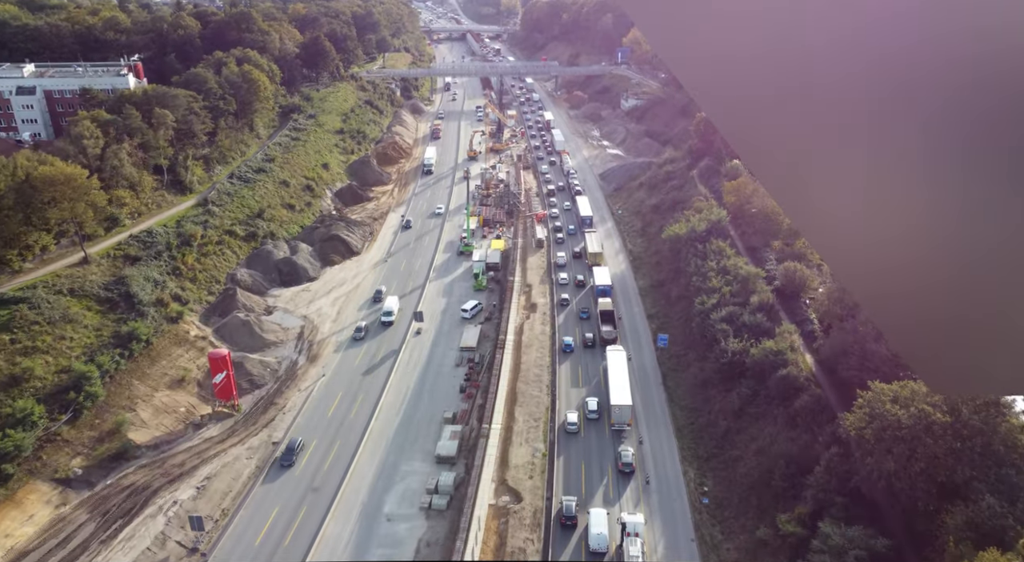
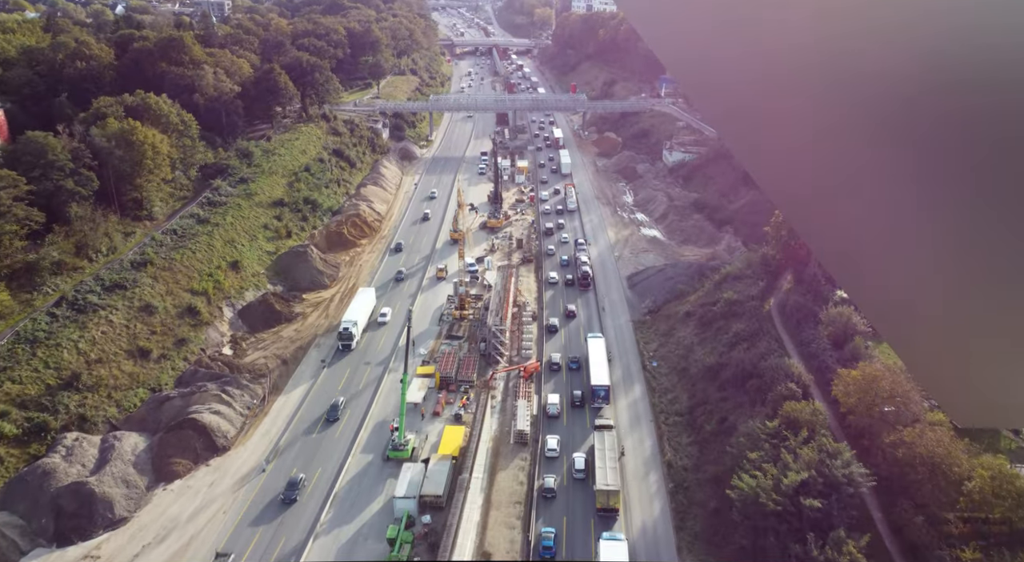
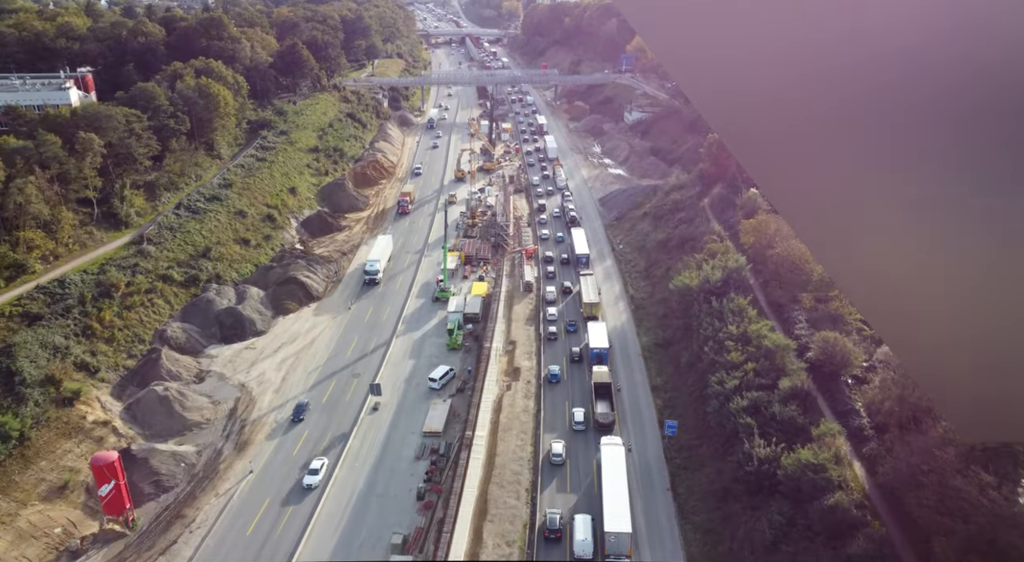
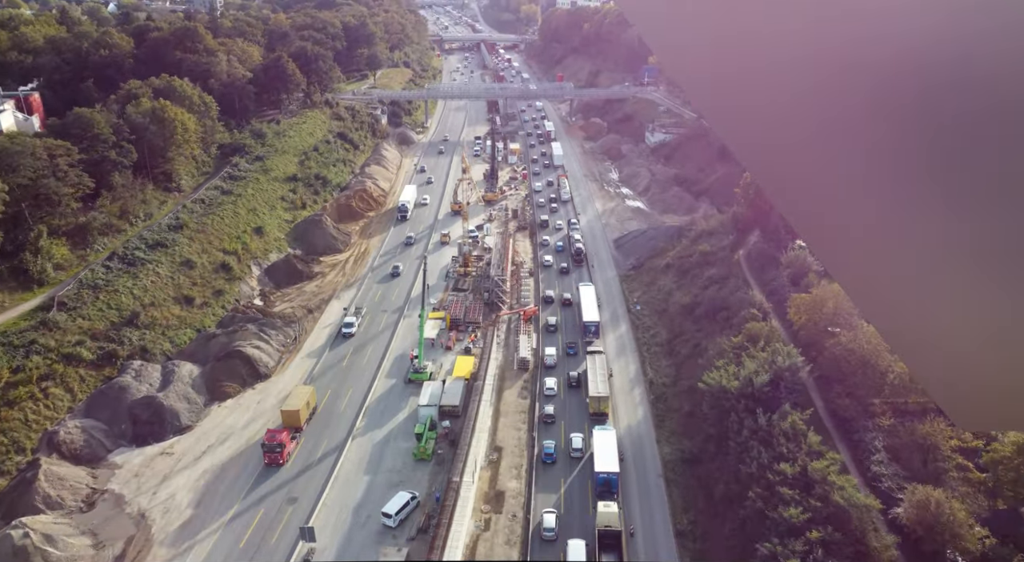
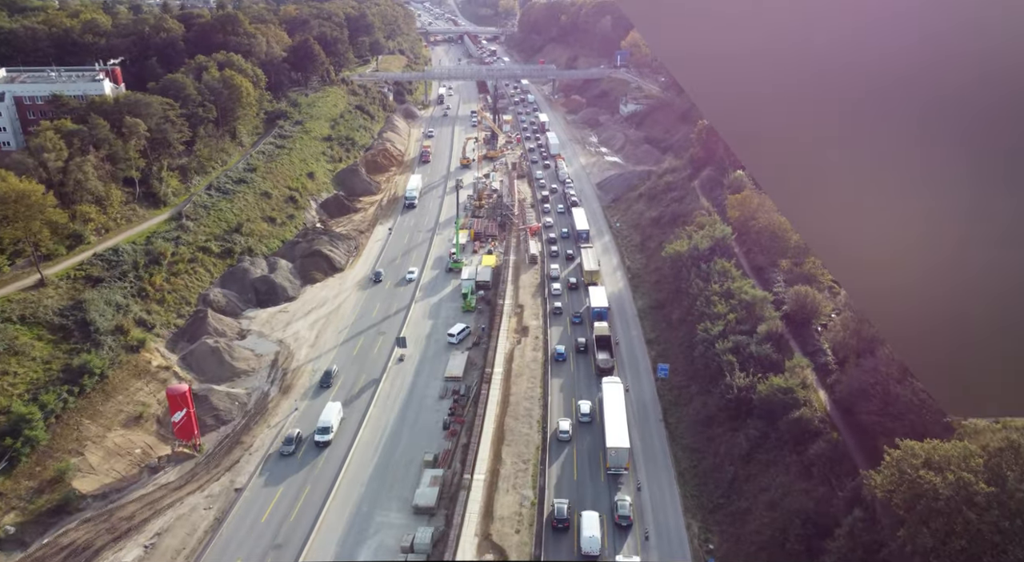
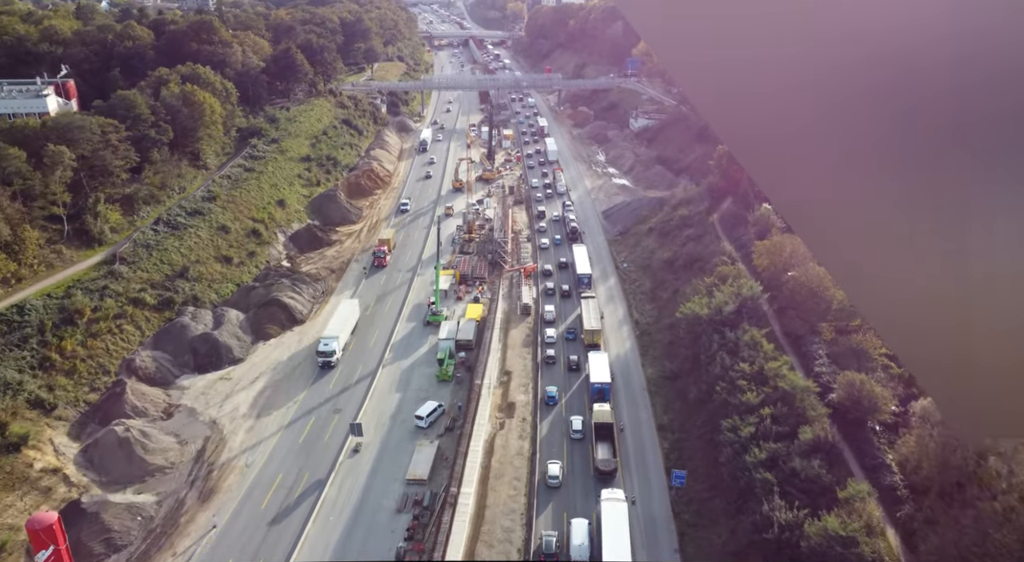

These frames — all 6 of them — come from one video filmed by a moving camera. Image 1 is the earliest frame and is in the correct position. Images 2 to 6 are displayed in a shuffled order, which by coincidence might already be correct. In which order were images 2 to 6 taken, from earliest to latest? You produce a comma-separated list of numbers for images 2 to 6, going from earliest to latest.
5, 3, 6, 4, 2
